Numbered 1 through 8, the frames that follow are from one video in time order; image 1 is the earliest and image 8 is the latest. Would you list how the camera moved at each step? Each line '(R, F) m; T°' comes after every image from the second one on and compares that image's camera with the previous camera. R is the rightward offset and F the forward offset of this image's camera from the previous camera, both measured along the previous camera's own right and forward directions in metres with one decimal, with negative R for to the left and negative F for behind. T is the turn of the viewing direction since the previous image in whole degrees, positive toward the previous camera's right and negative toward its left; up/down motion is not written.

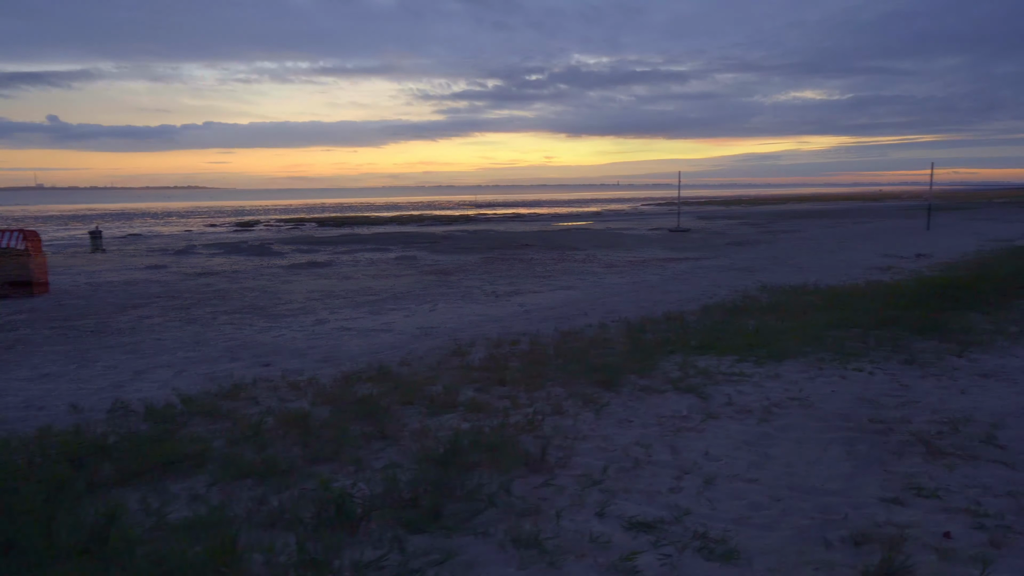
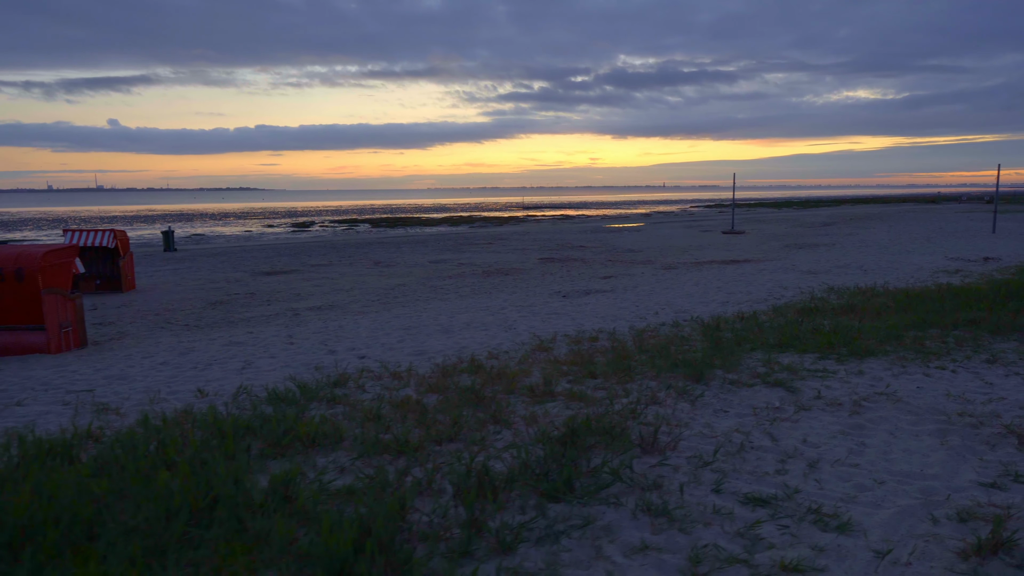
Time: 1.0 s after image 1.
(-0.4, -0.4) m; -3°
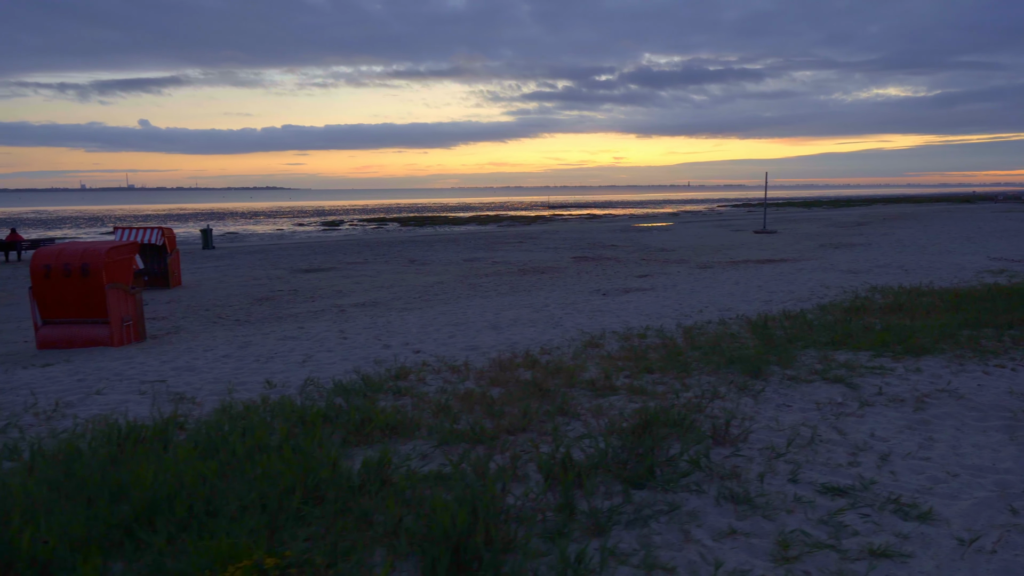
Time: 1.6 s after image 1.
(-0.3, -0.1) m; -2°
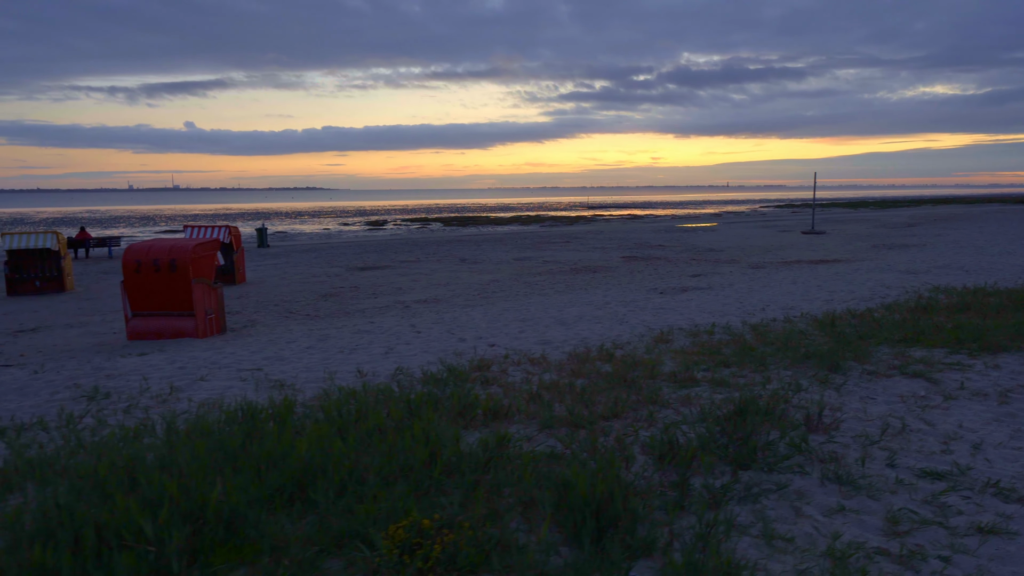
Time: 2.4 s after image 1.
(-0.4, -0.3) m; -3°
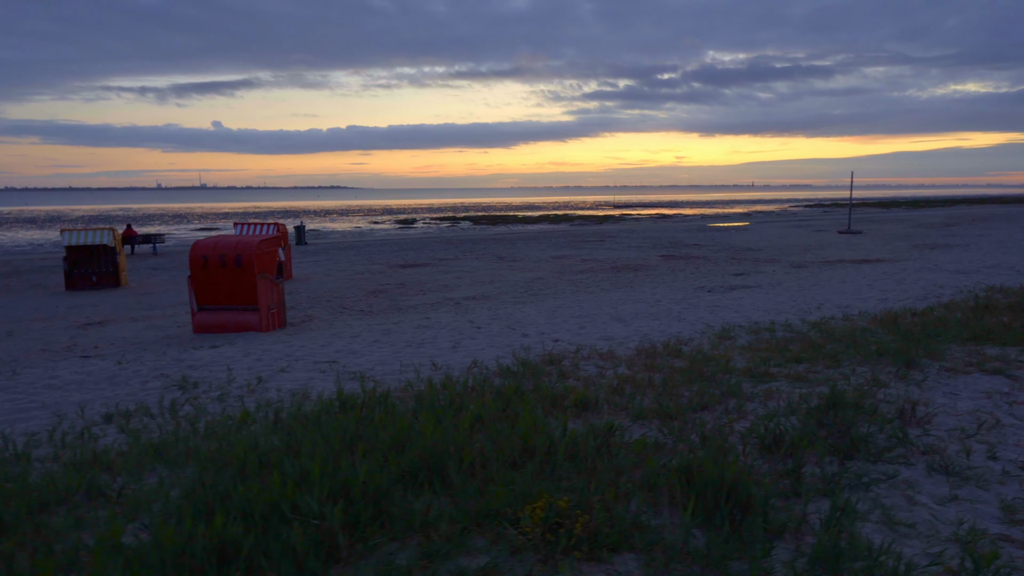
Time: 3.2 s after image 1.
(-0.5, -0.1) m; -2°
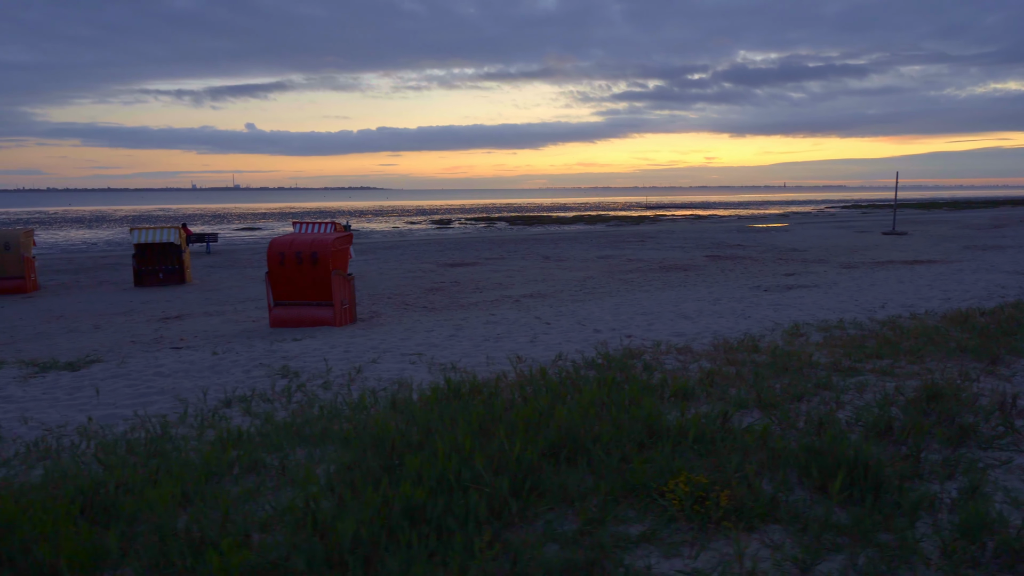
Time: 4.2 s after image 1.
(-0.6, -0.3) m; -2°
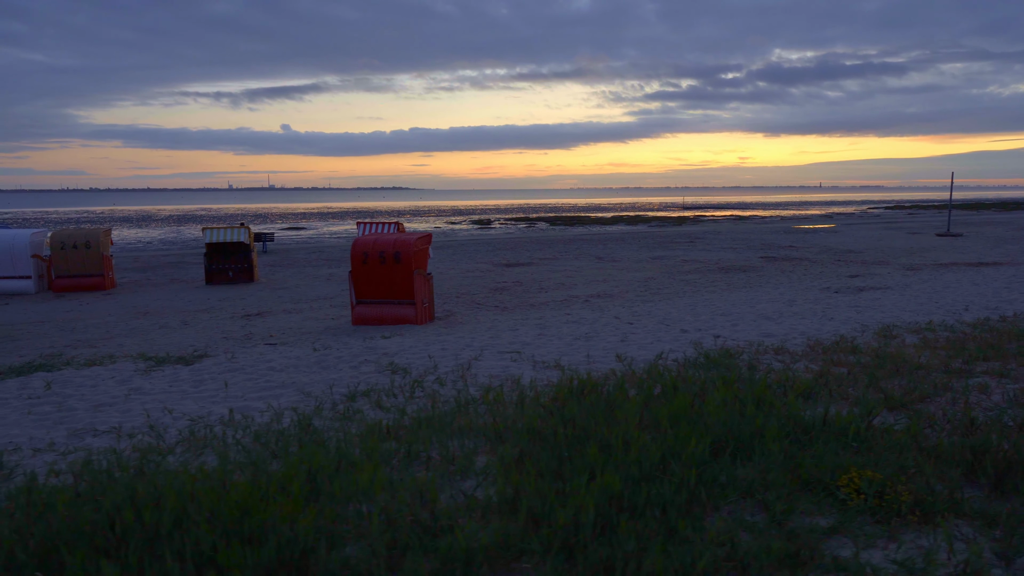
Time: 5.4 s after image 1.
(-0.7, -0.2) m; -2°
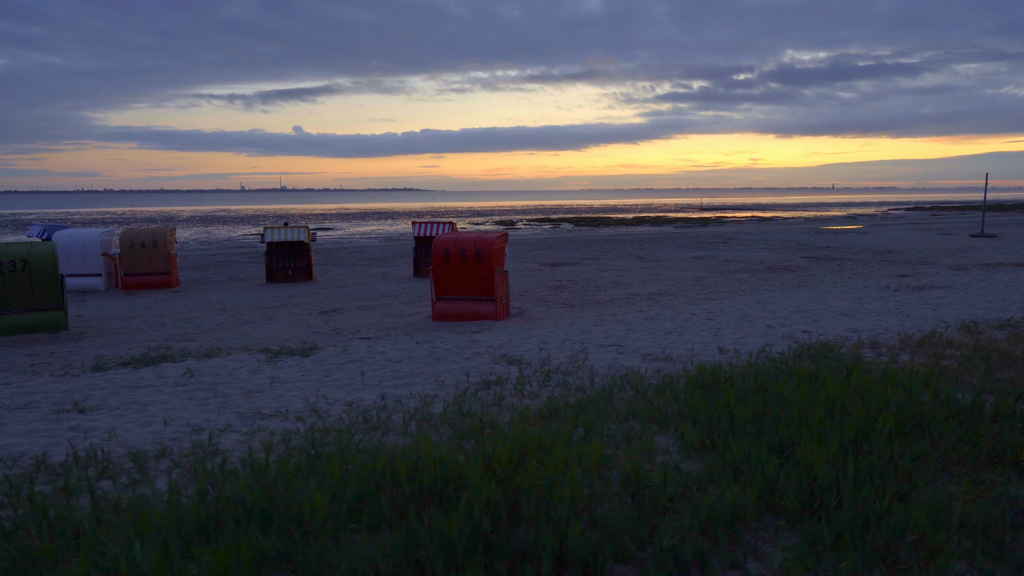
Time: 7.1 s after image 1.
(-1.0, -0.3) m; -1°
